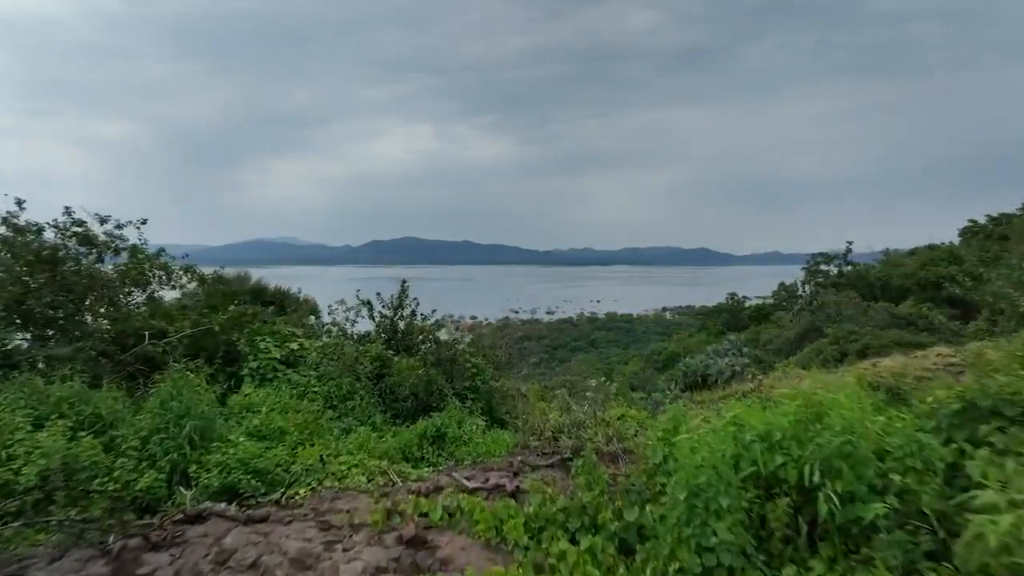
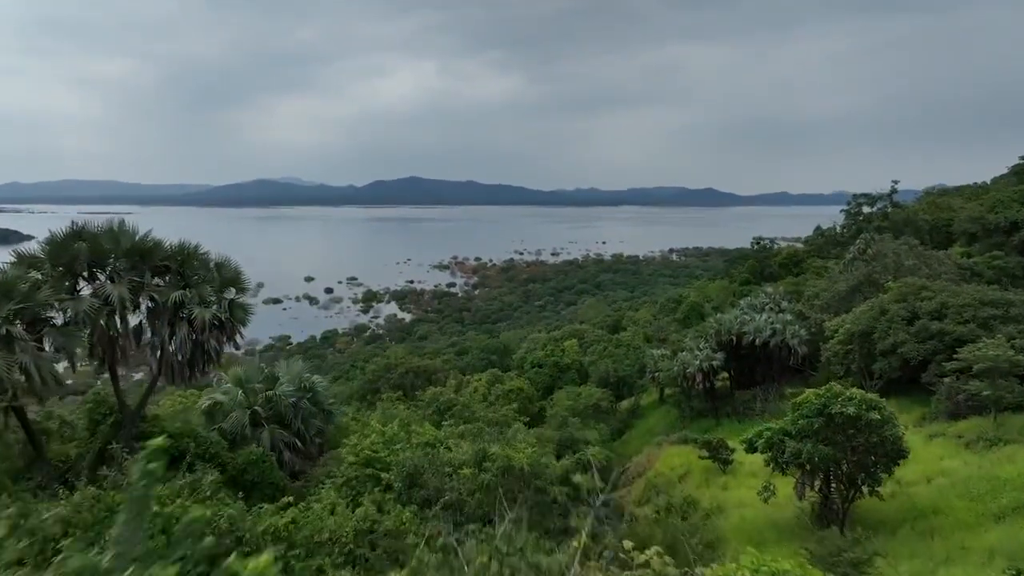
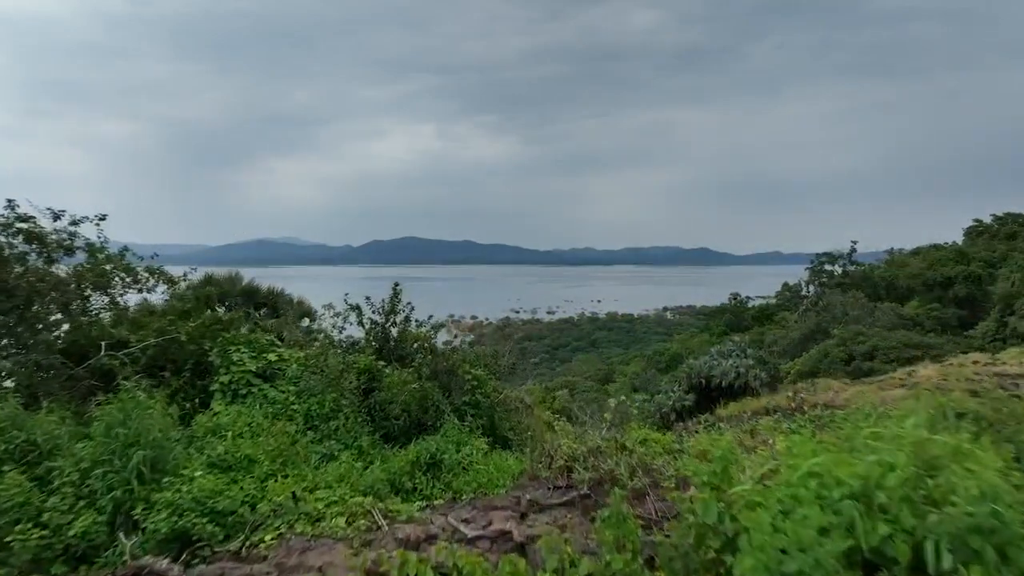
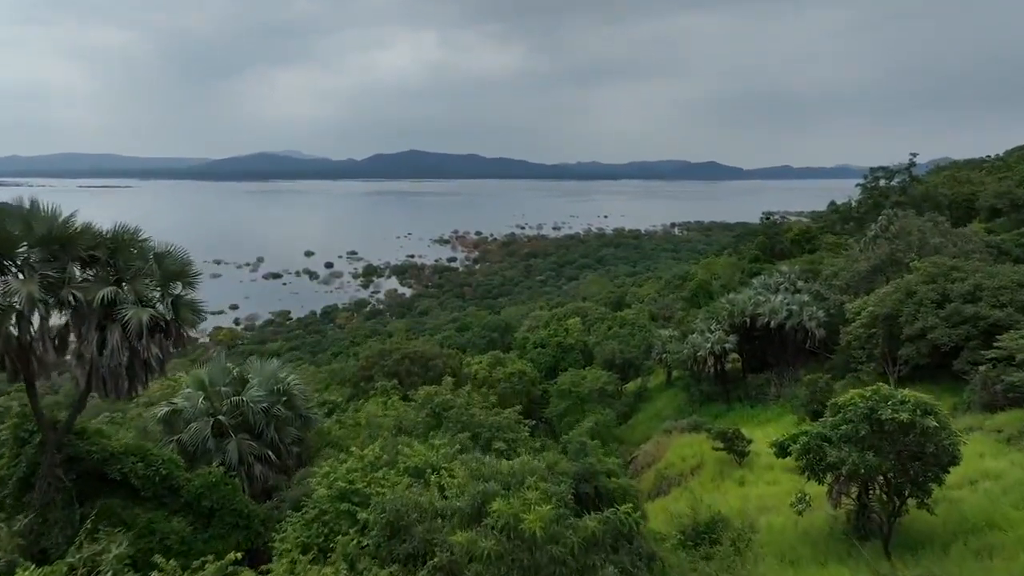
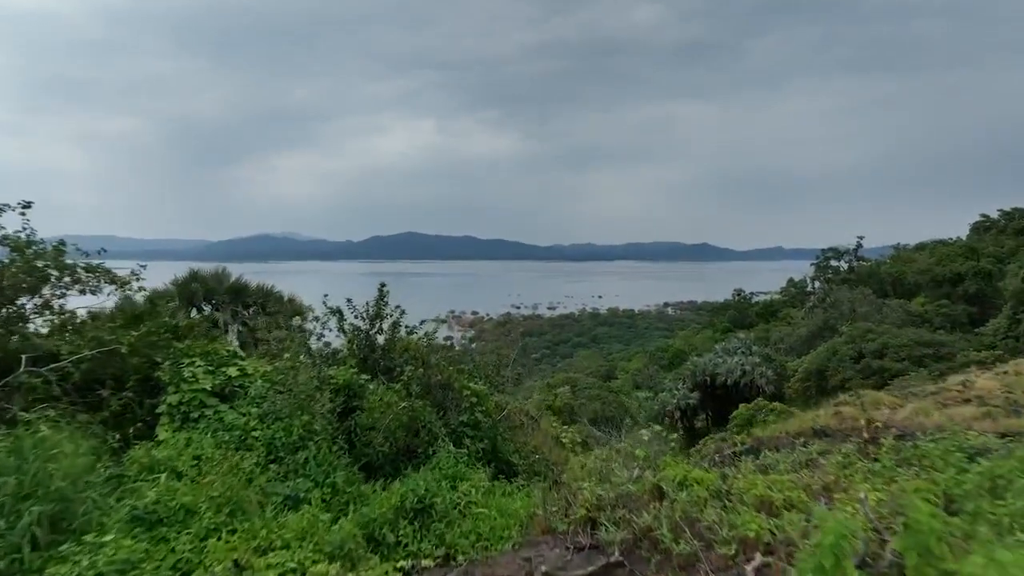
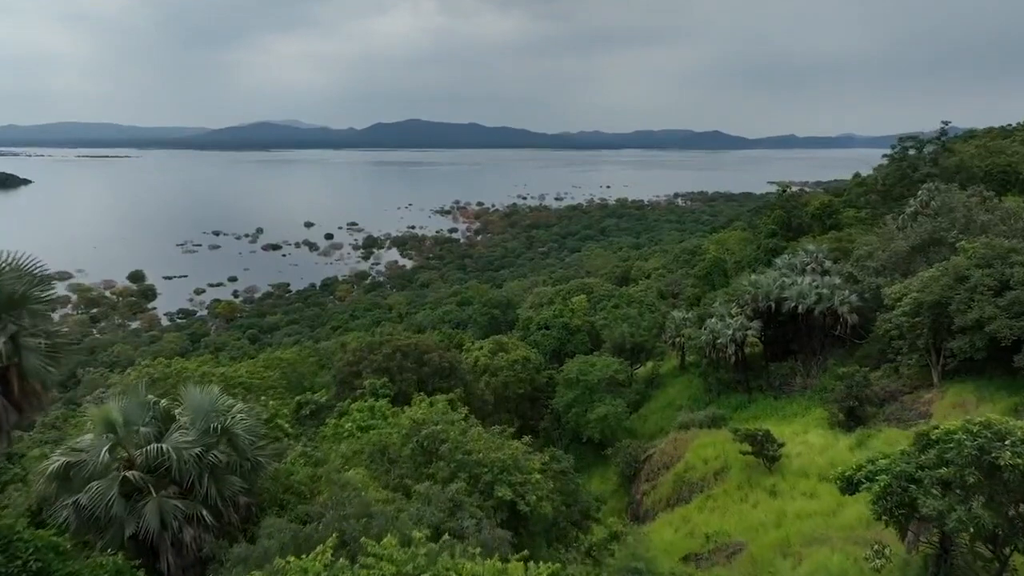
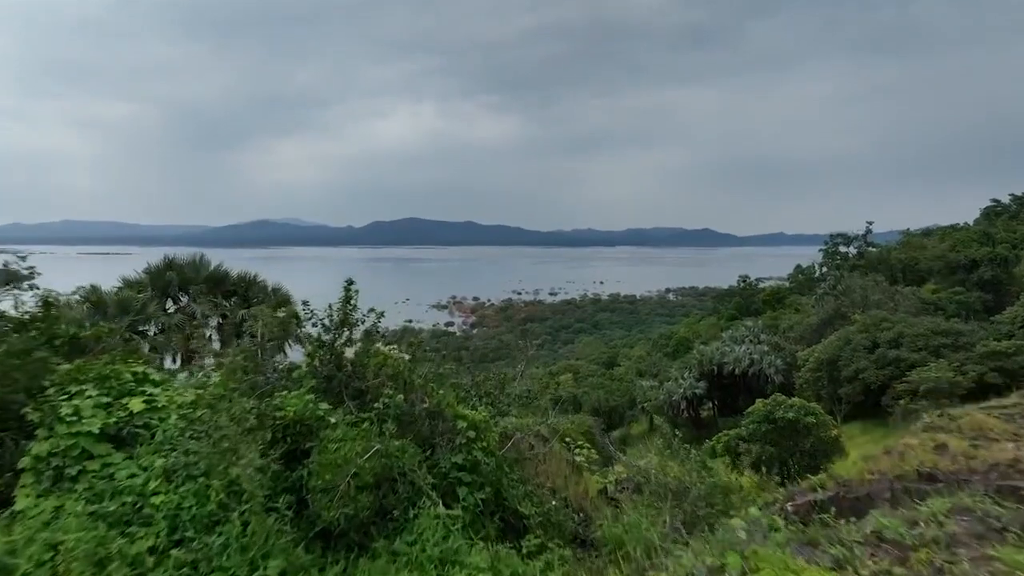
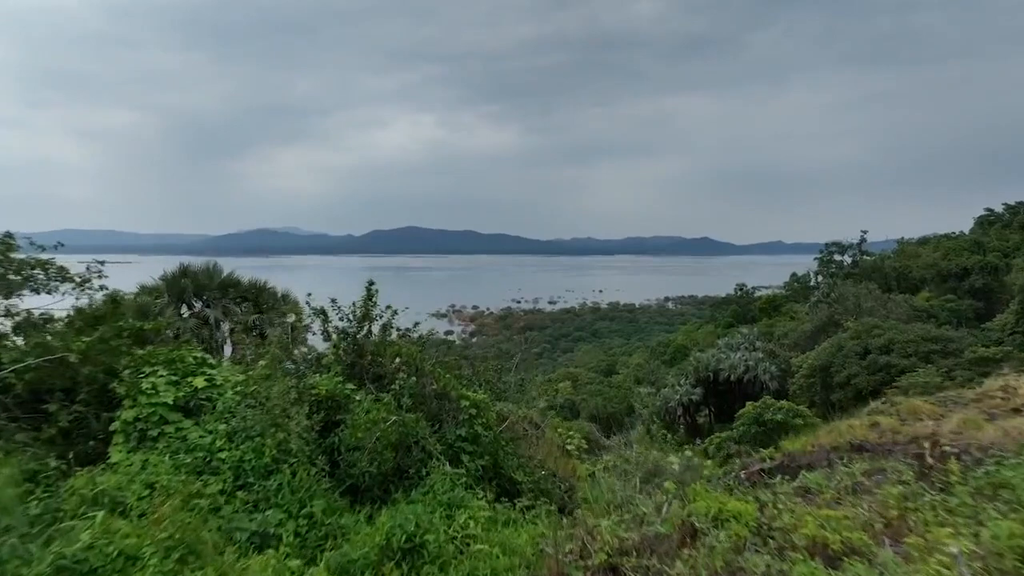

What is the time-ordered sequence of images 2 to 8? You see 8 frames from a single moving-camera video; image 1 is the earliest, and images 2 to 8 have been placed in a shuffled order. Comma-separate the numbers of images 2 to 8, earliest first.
3, 5, 8, 7, 2, 4, 6
